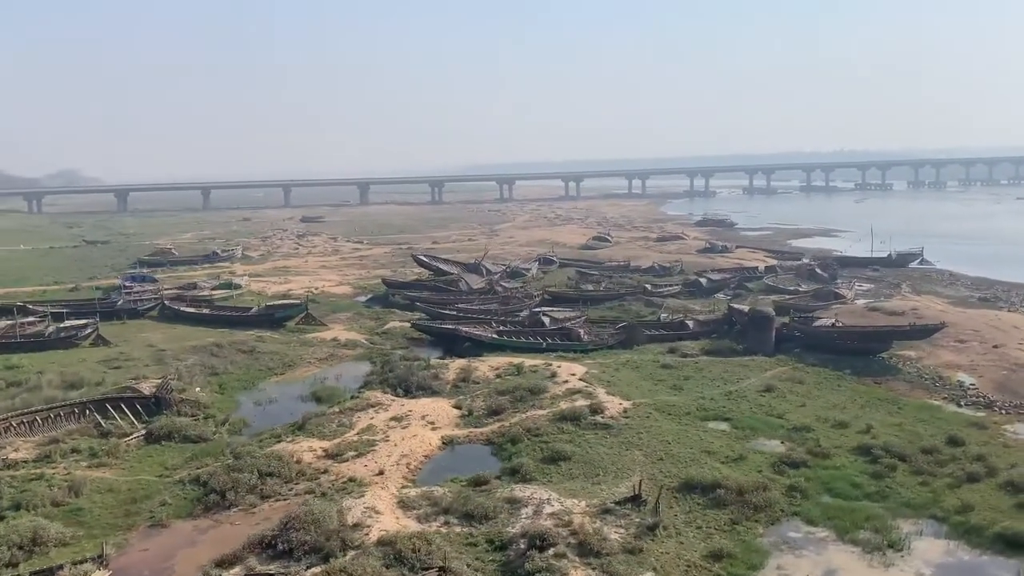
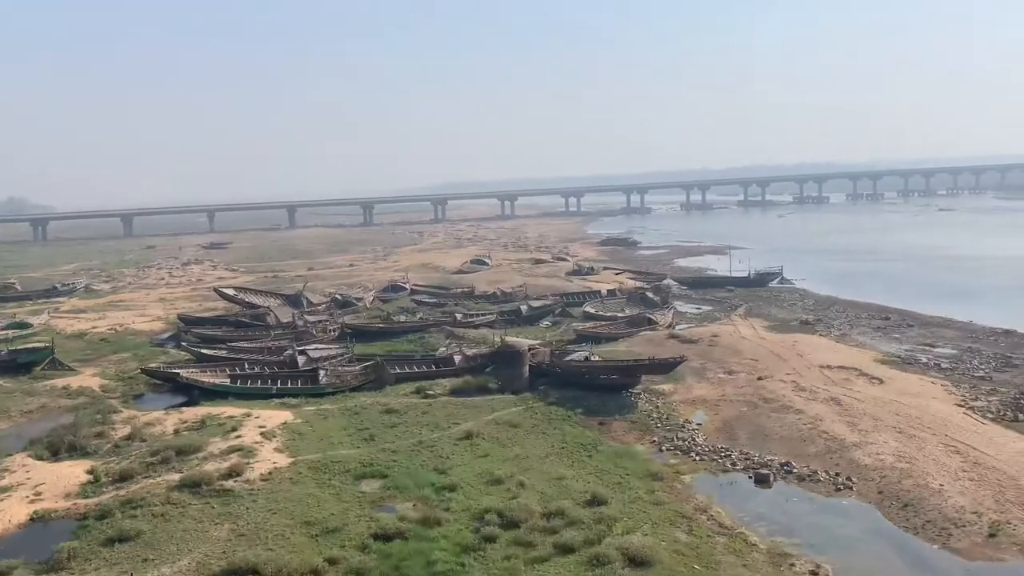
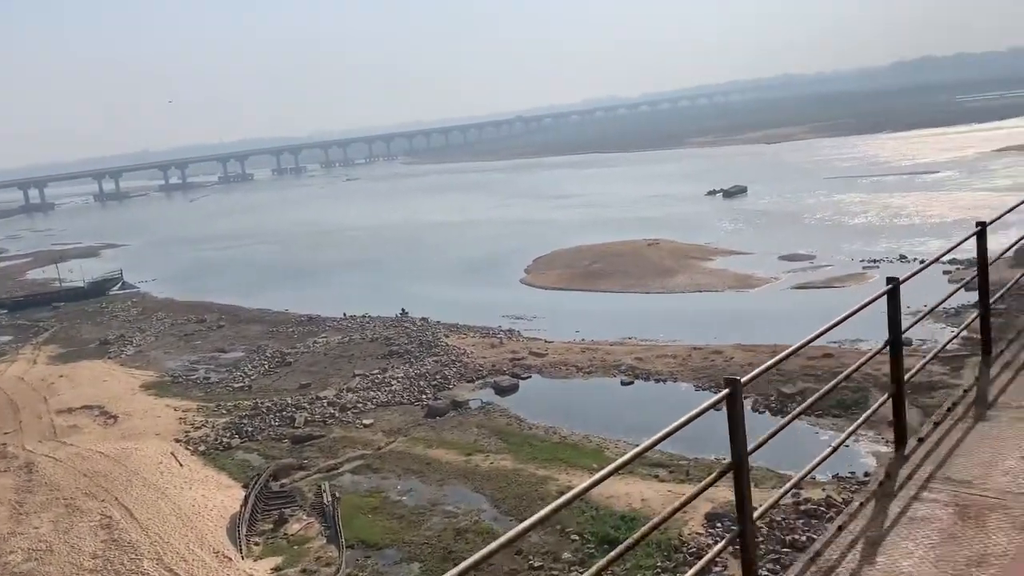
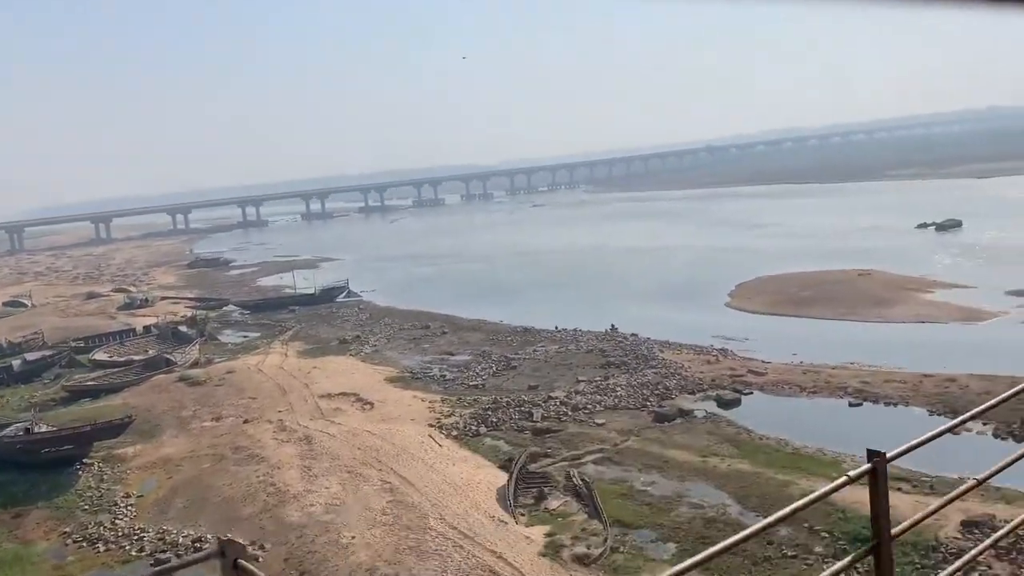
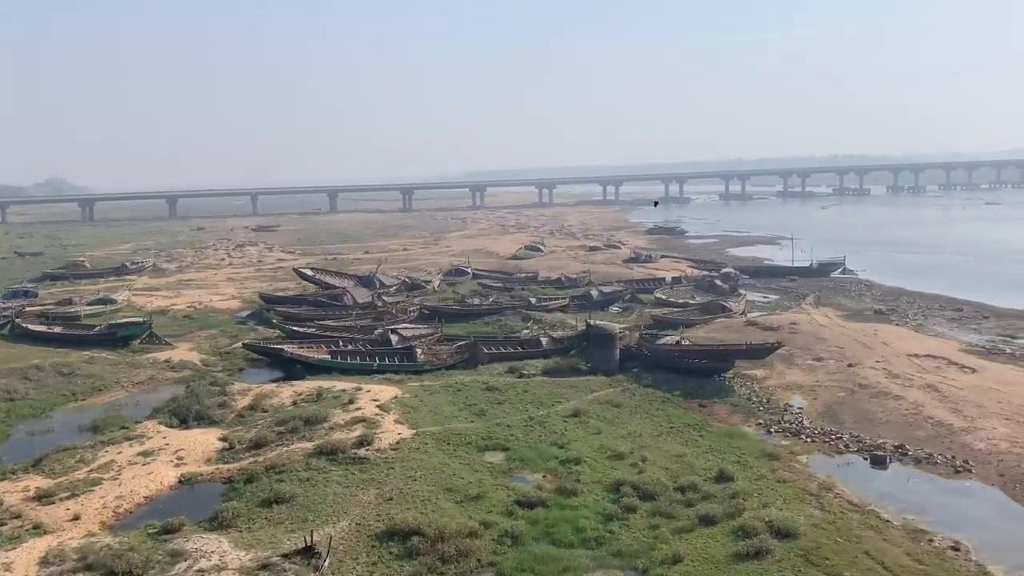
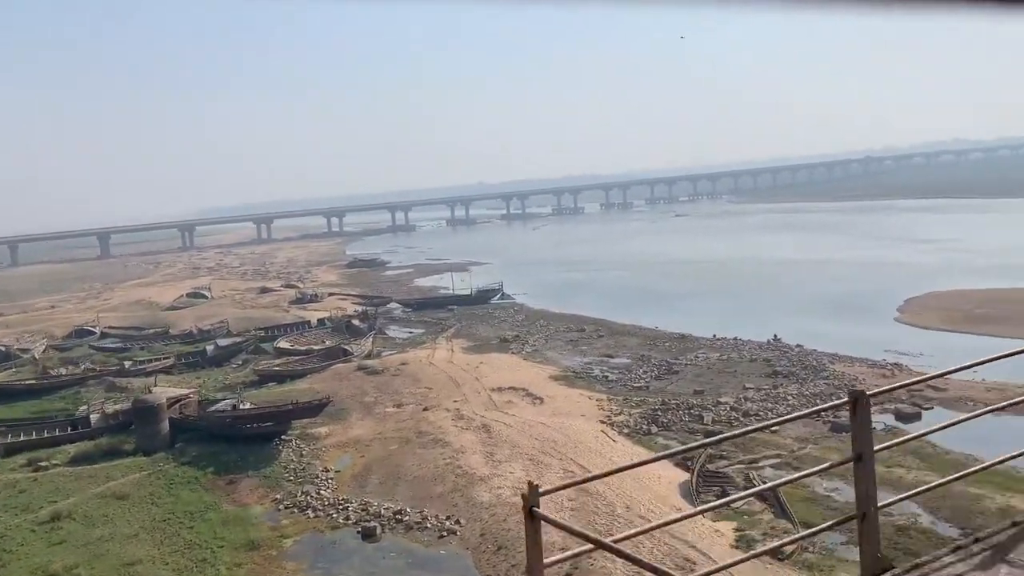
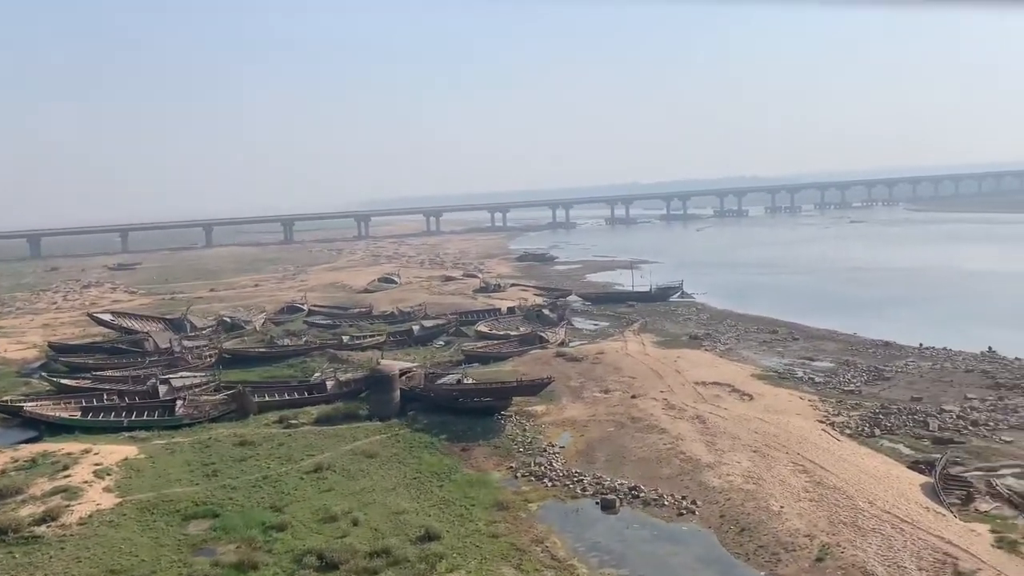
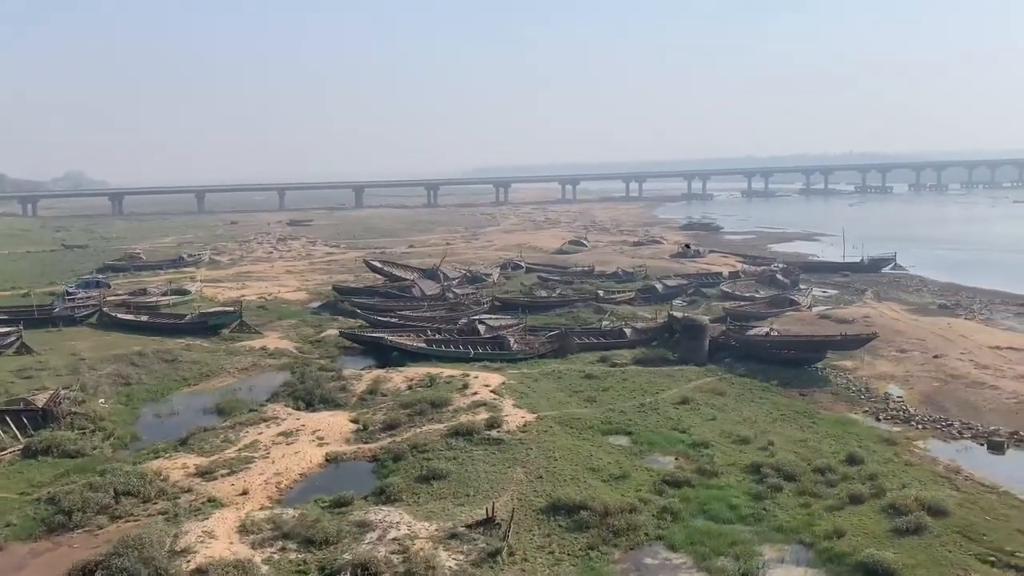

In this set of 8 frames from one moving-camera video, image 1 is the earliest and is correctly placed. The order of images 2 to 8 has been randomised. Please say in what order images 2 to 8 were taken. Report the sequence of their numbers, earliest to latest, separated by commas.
8, 5, 2, 7, 6, 4, 3
